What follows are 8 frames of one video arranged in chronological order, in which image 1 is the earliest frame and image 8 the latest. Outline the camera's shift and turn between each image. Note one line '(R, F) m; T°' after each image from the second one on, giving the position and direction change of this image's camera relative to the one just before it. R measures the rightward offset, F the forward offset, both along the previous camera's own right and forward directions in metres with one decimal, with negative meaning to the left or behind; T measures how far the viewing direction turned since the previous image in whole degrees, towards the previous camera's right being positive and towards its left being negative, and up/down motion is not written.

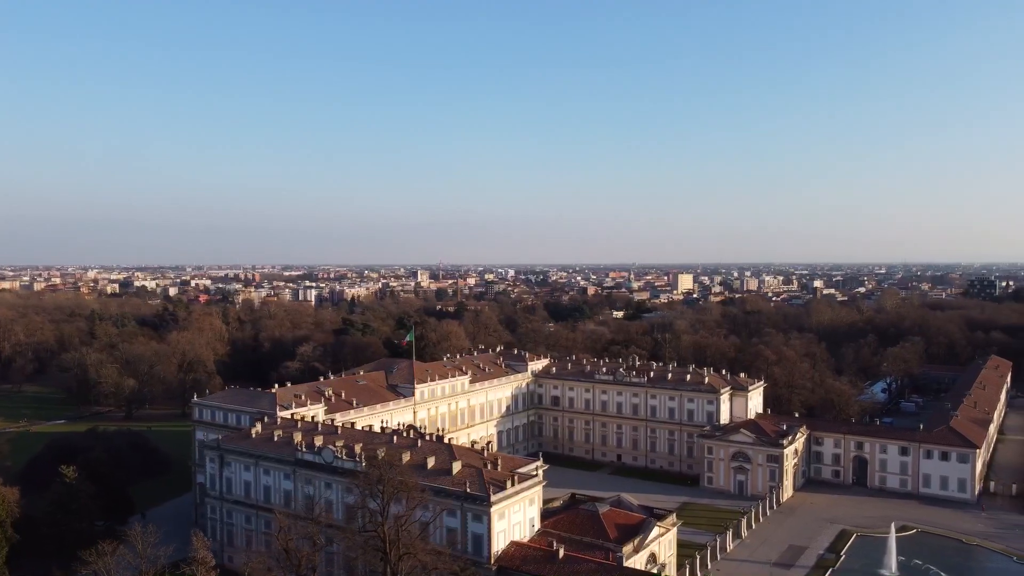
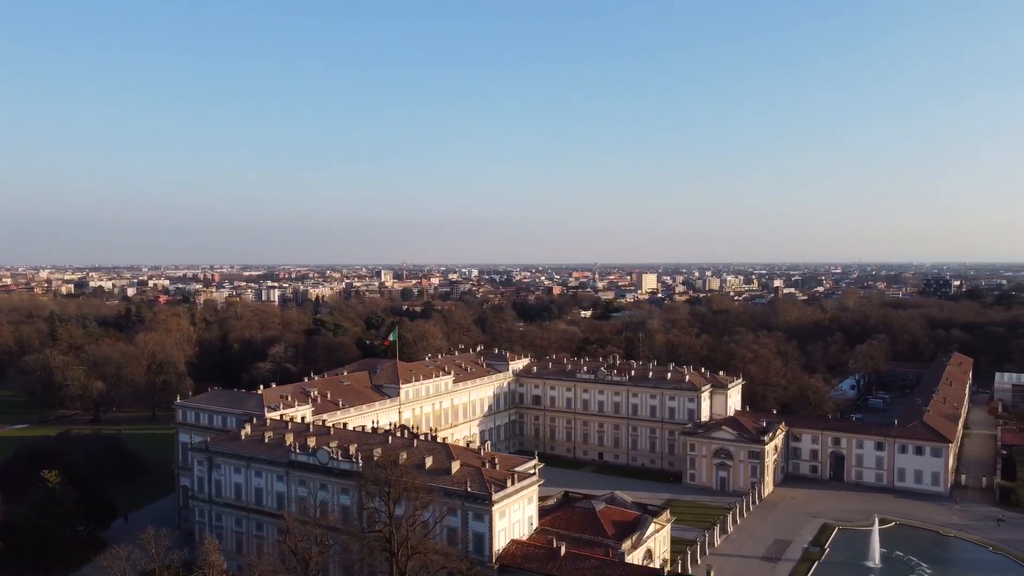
(-1.3, 0.0) m; +3°
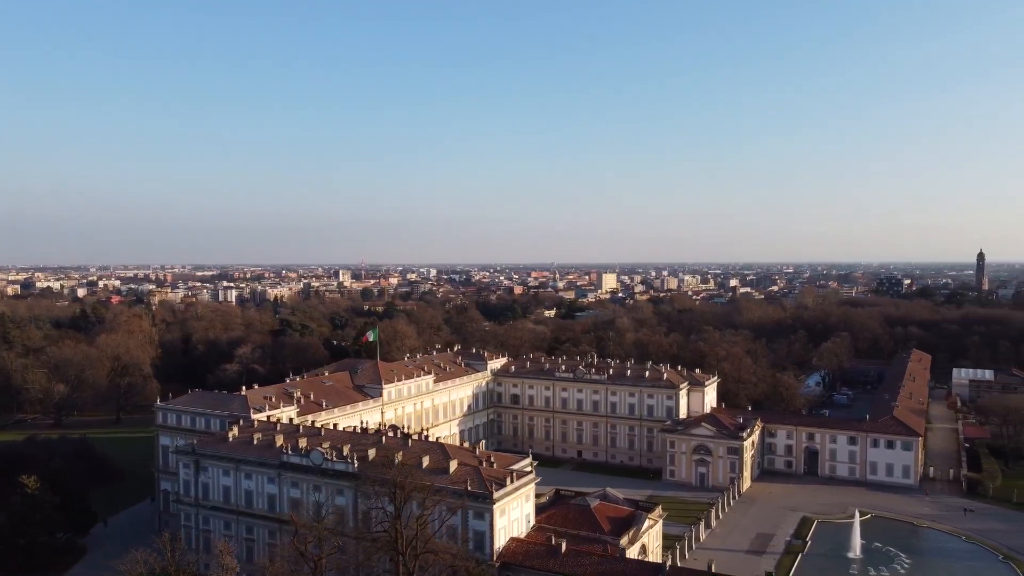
(-1.4, -0.1) m; +3°
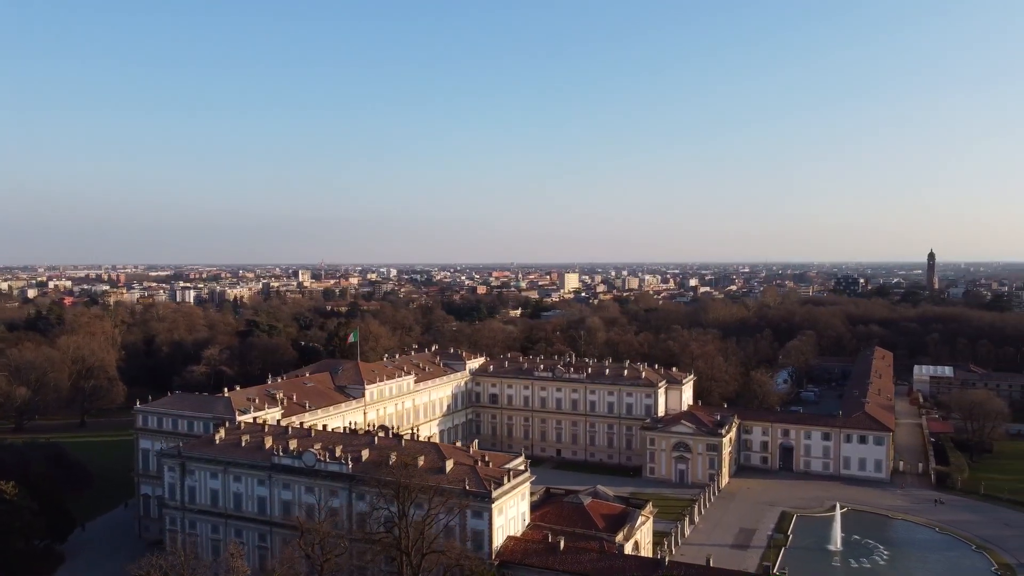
(-1.2, -0.1) m; +3°
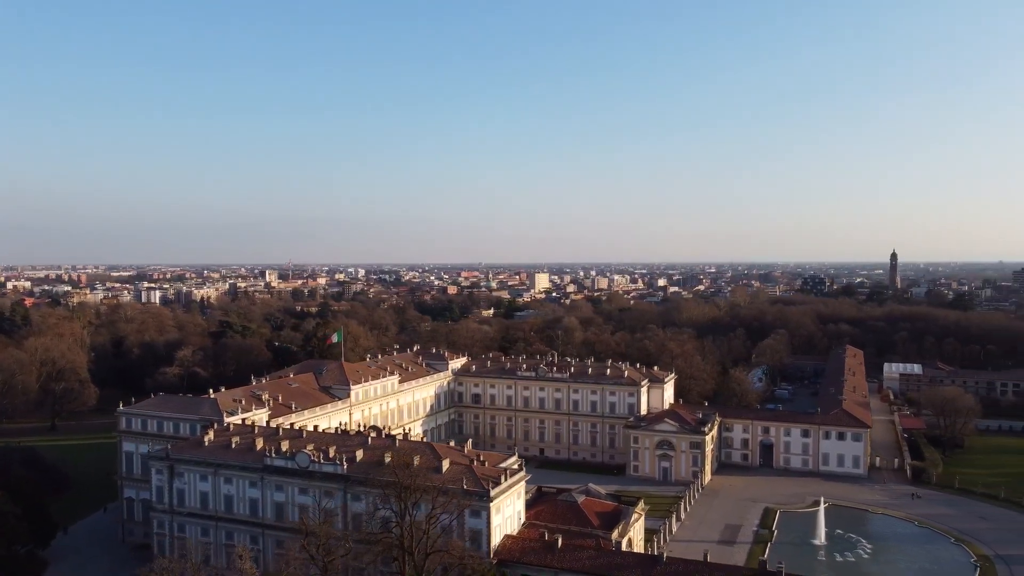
(-1.0, -0.1) m; +2°
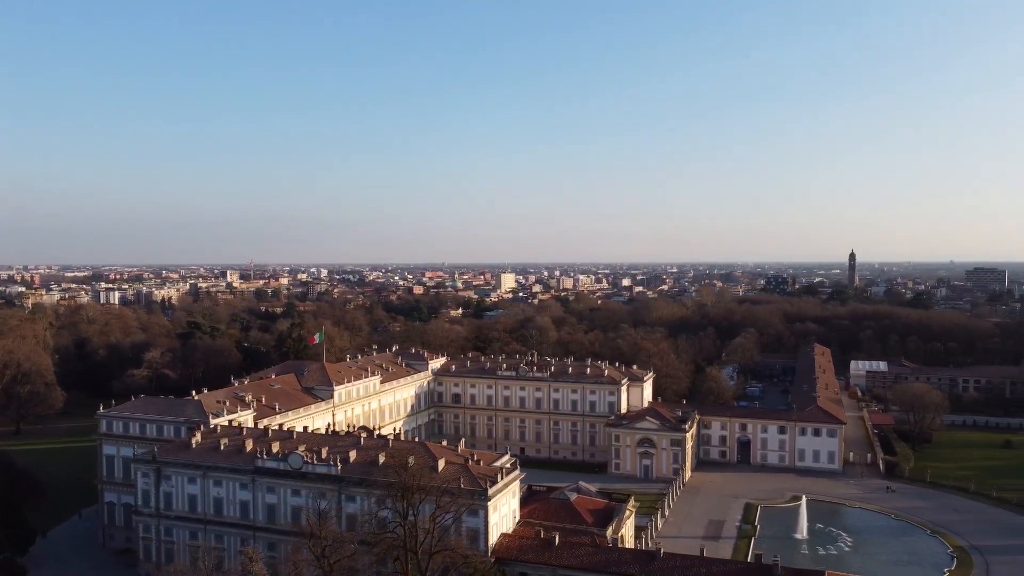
(-1.1, -0.1) m; +2°
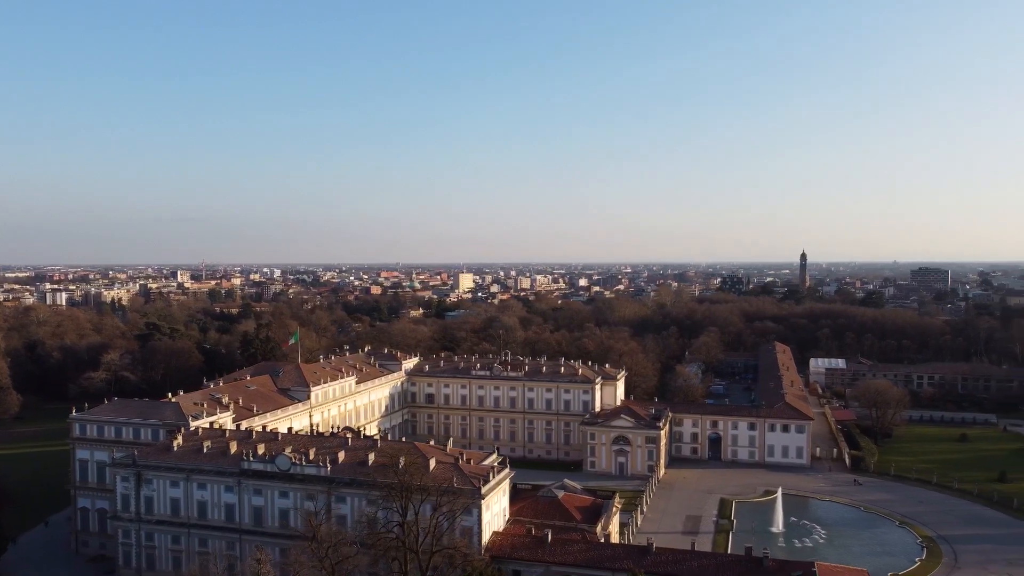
(-1.2, -0.2) m; +3°
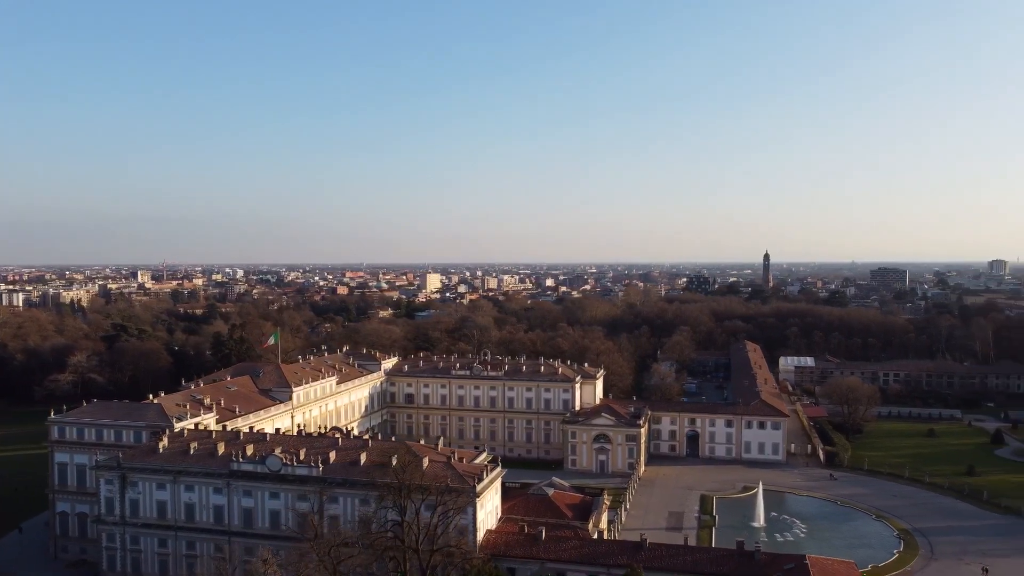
(-0.9, -0.2) m; +2°
